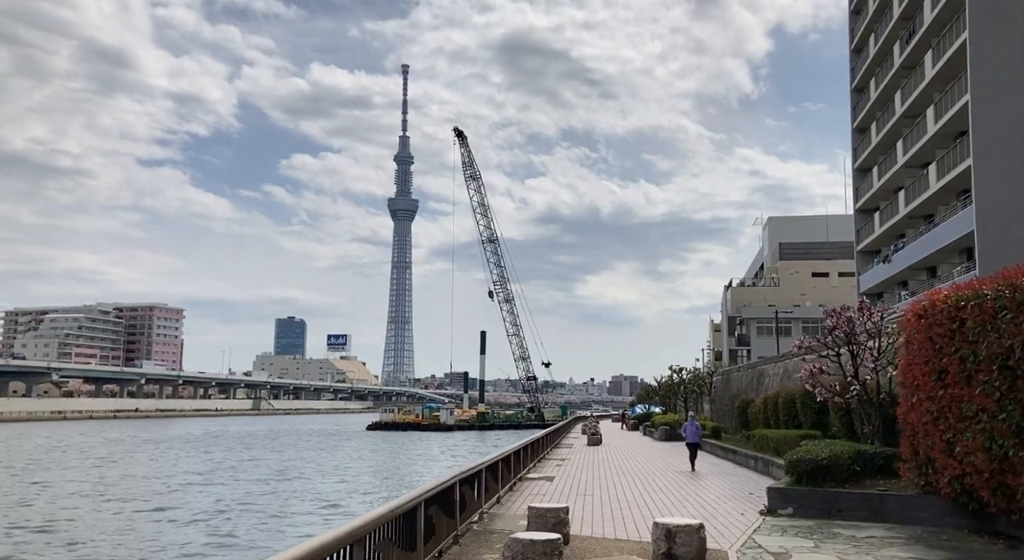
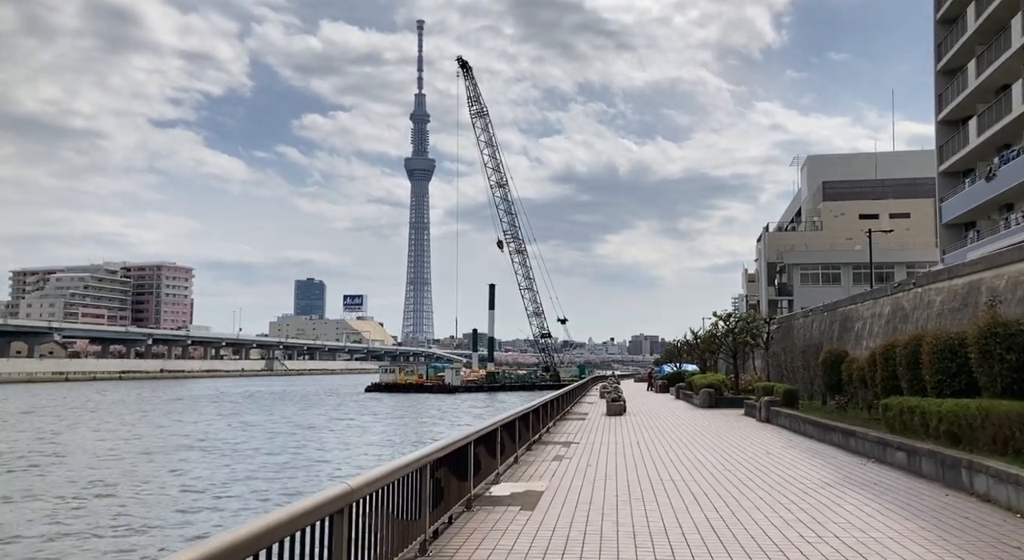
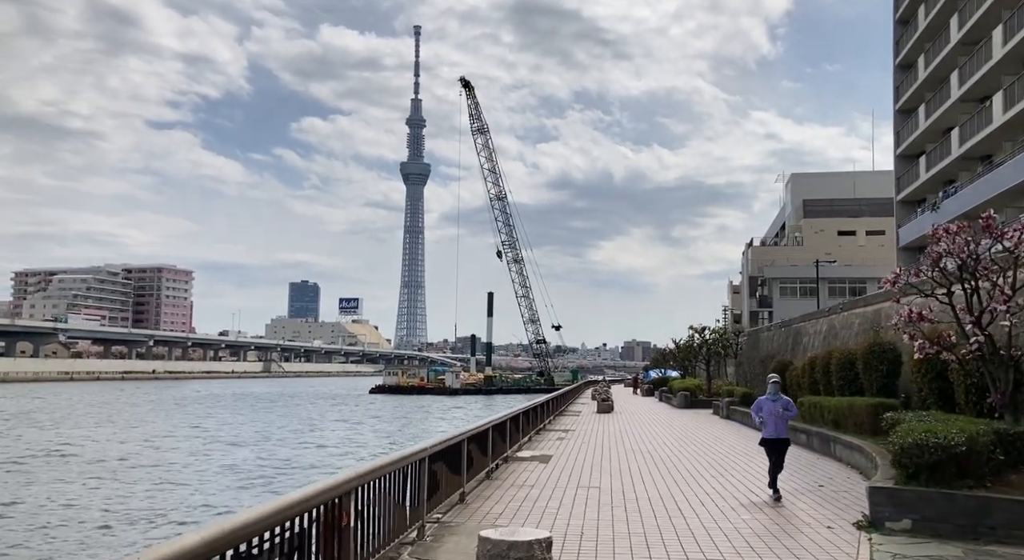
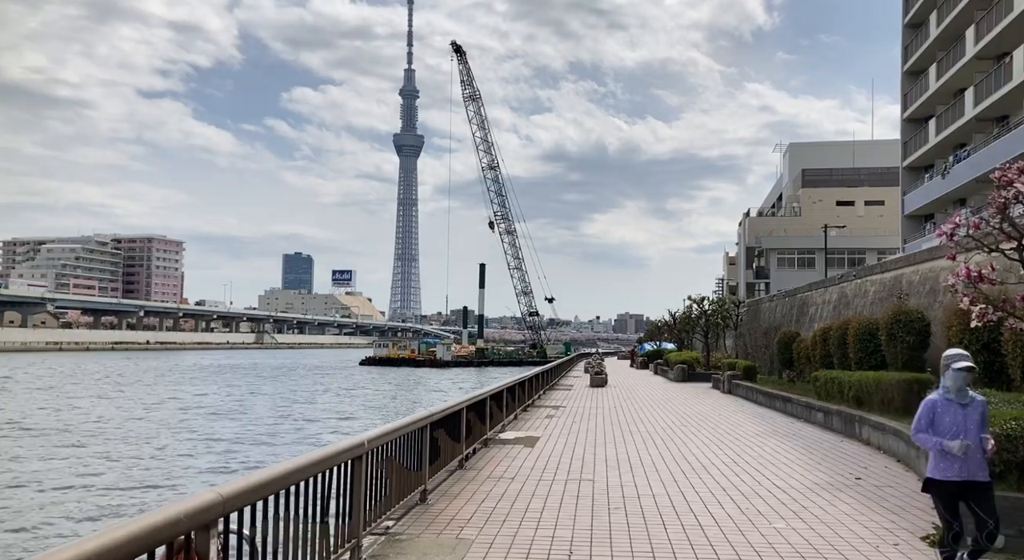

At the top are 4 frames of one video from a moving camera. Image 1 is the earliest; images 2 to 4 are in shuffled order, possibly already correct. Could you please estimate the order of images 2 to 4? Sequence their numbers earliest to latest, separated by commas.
3, 4, 2
